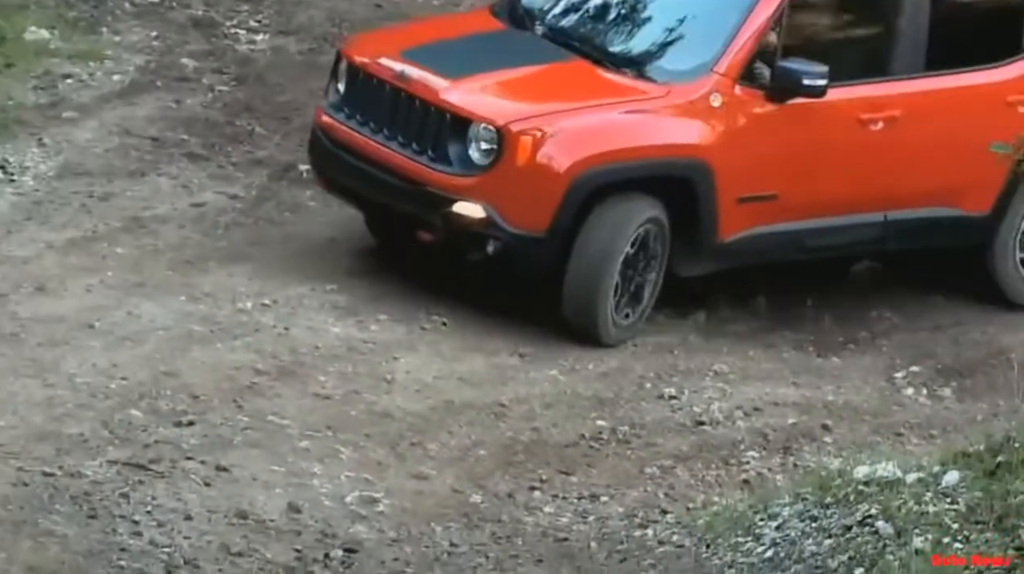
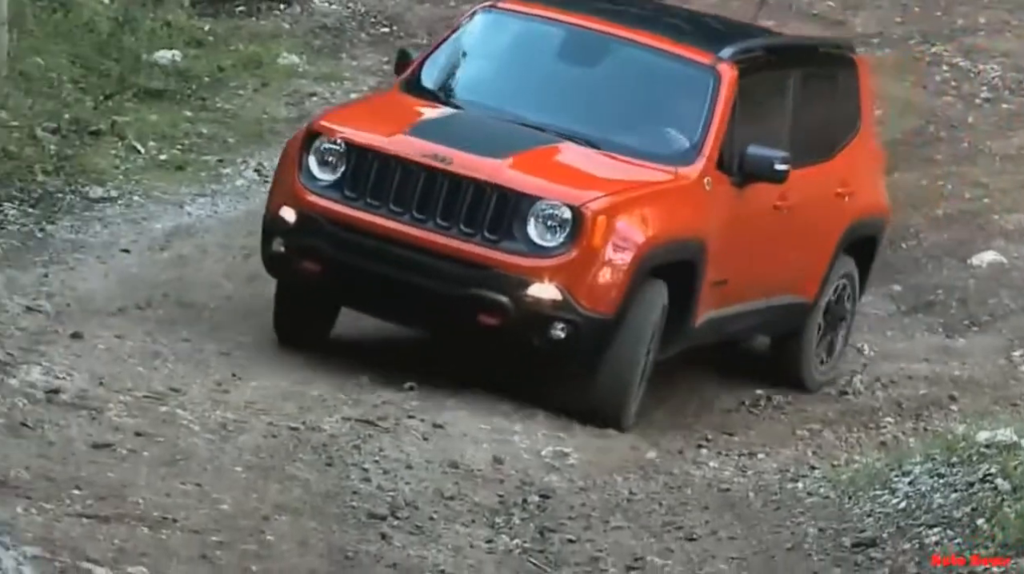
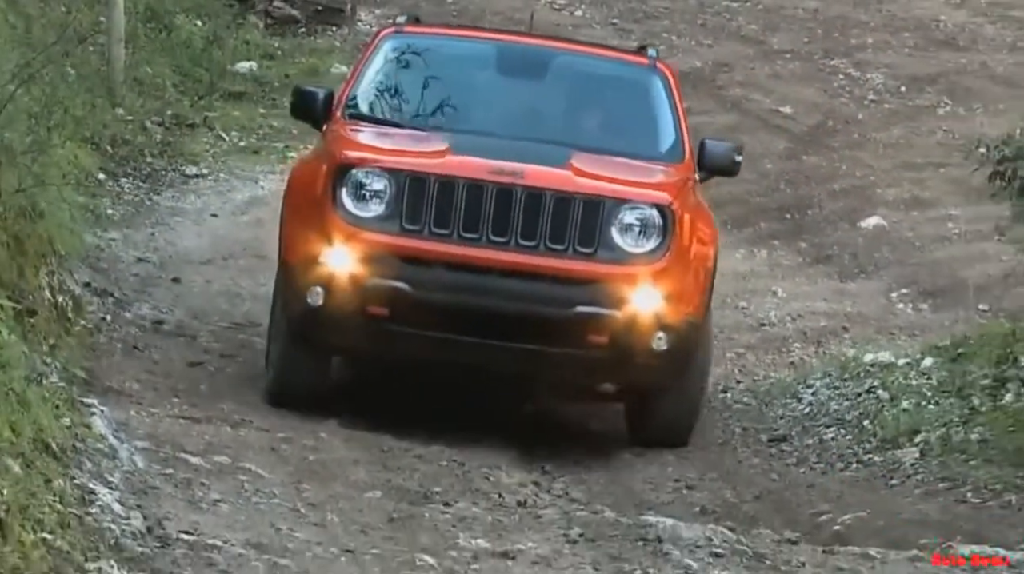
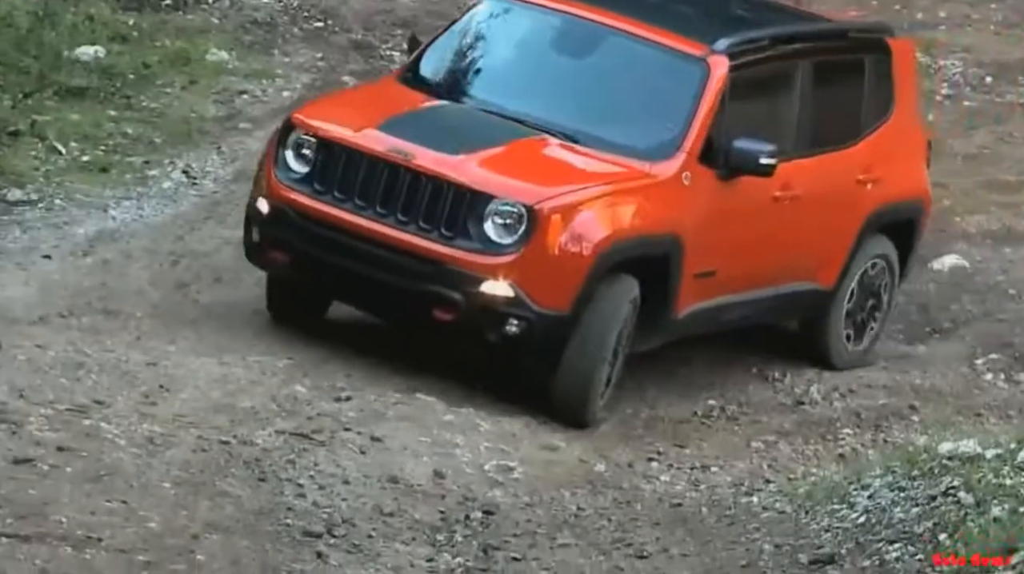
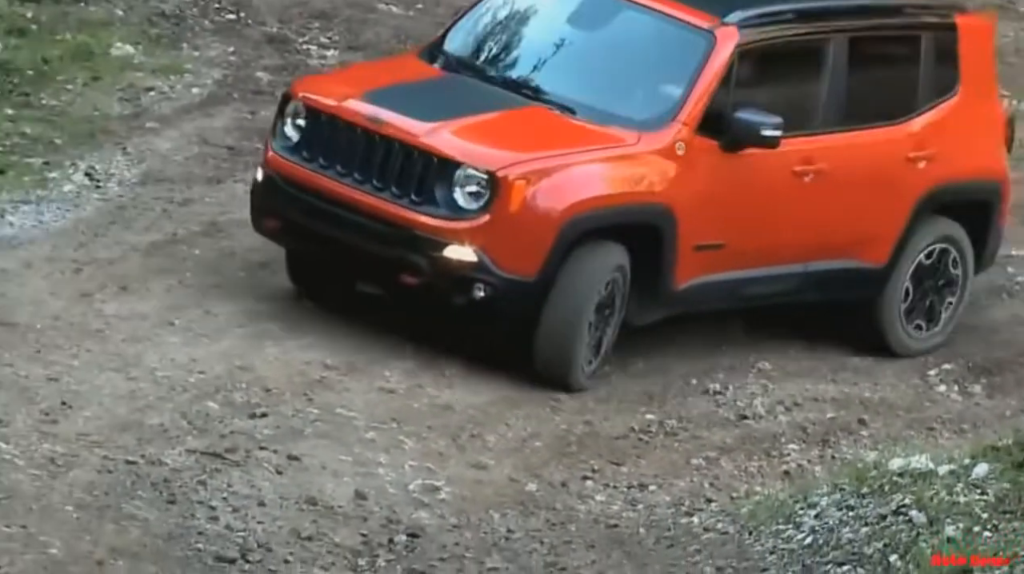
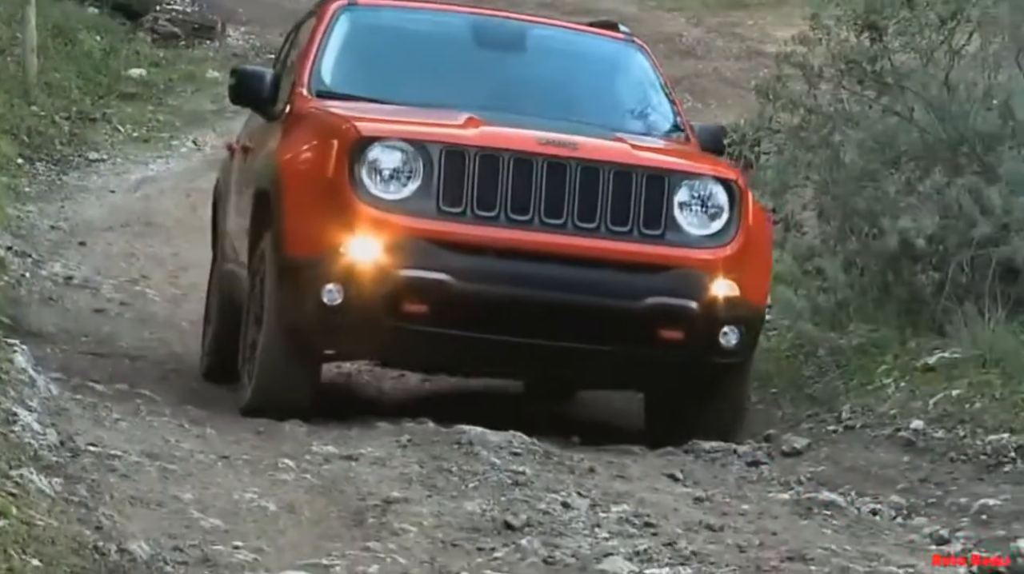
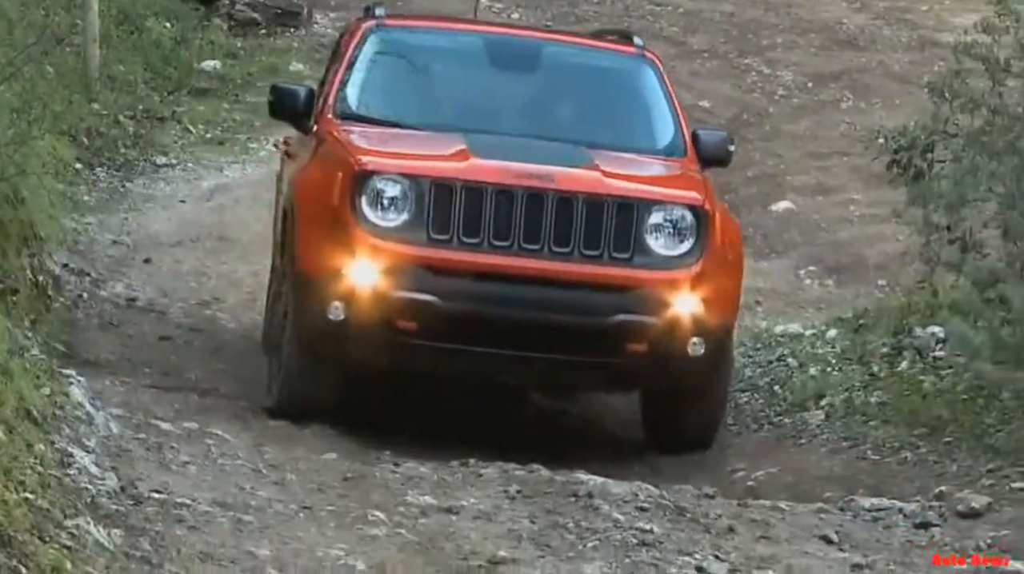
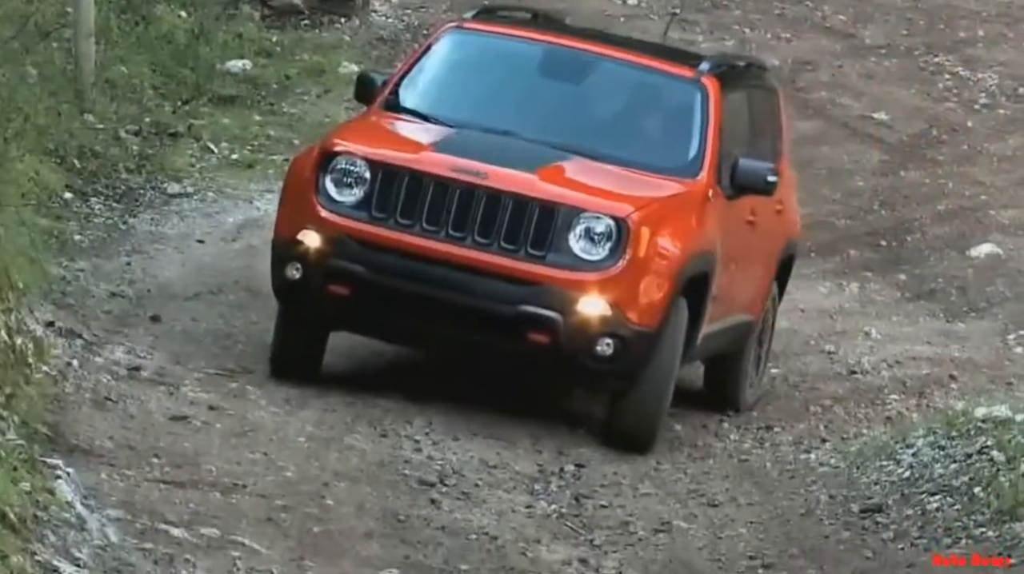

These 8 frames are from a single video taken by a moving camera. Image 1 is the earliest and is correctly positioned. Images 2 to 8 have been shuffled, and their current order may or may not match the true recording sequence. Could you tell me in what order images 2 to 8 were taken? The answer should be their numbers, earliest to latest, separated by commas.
5, 4, 2, 8, 3, 7, 6
